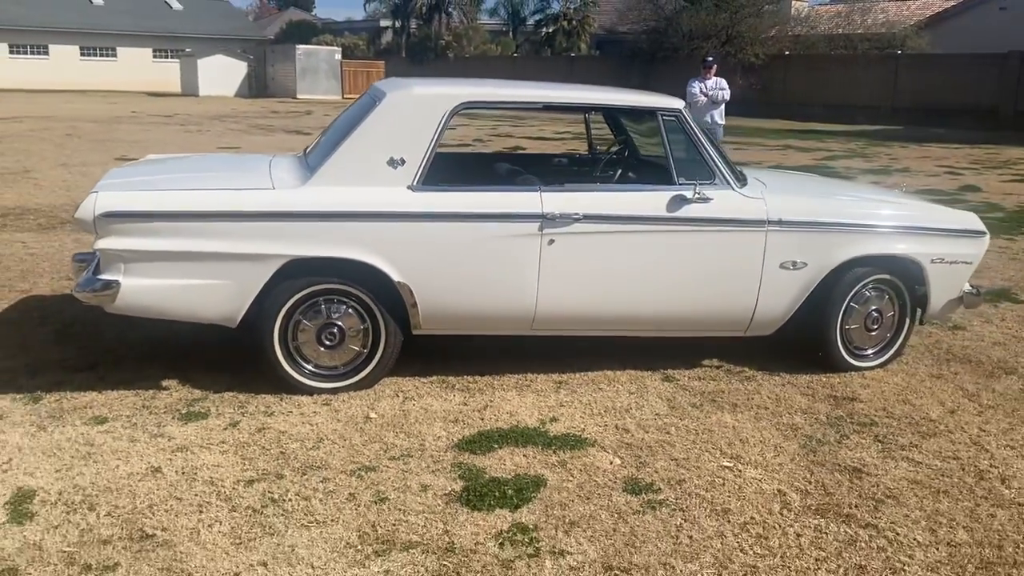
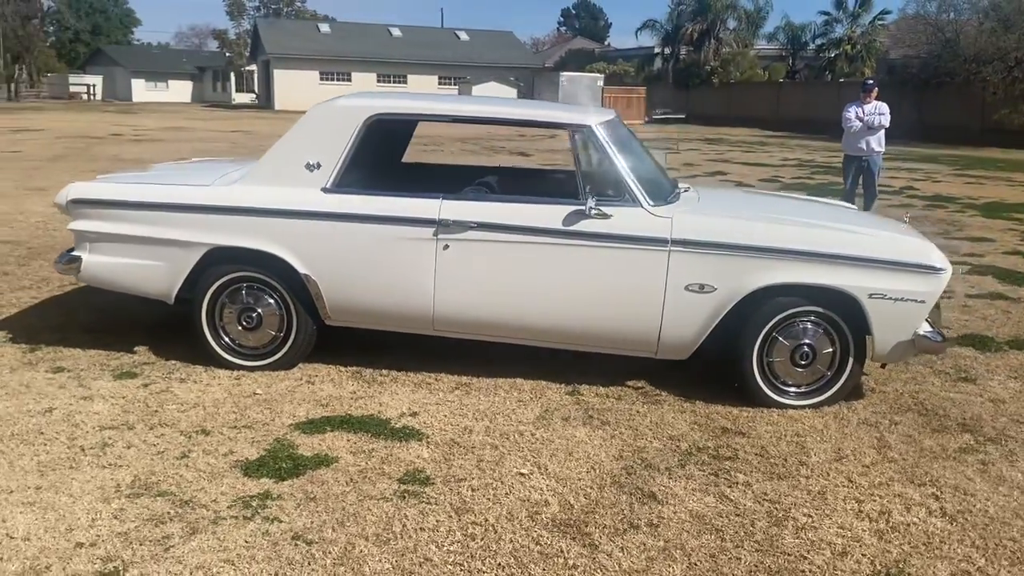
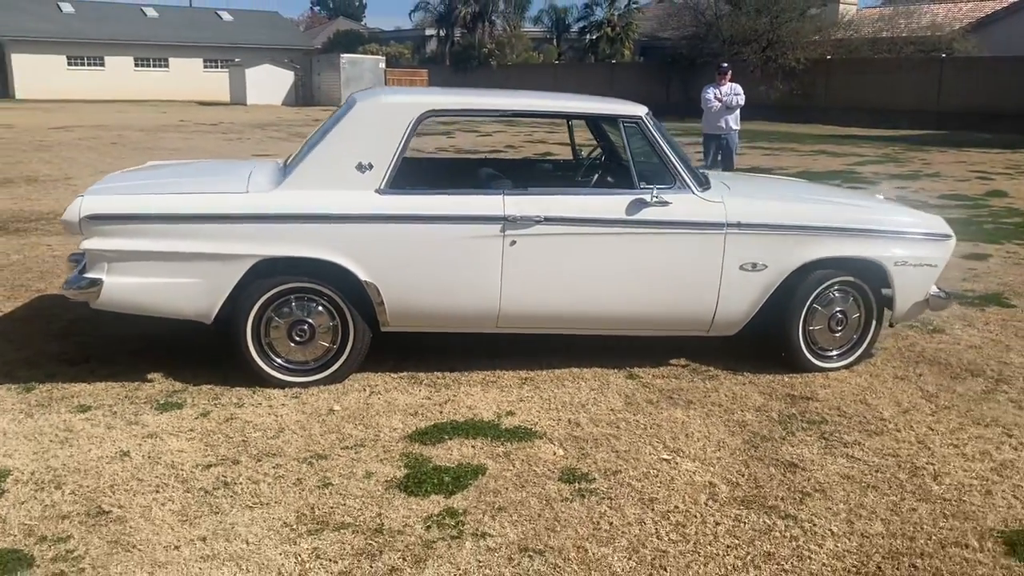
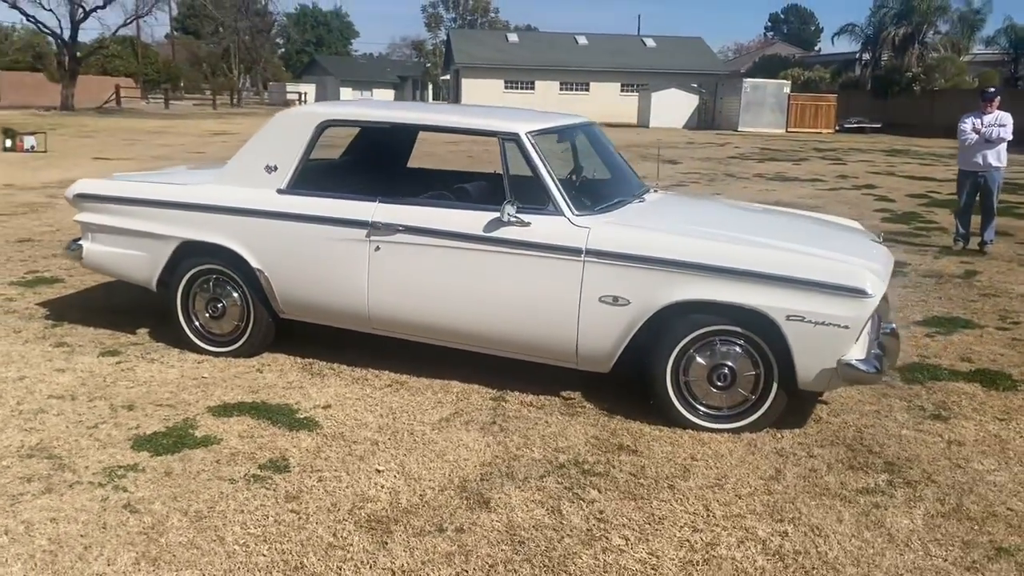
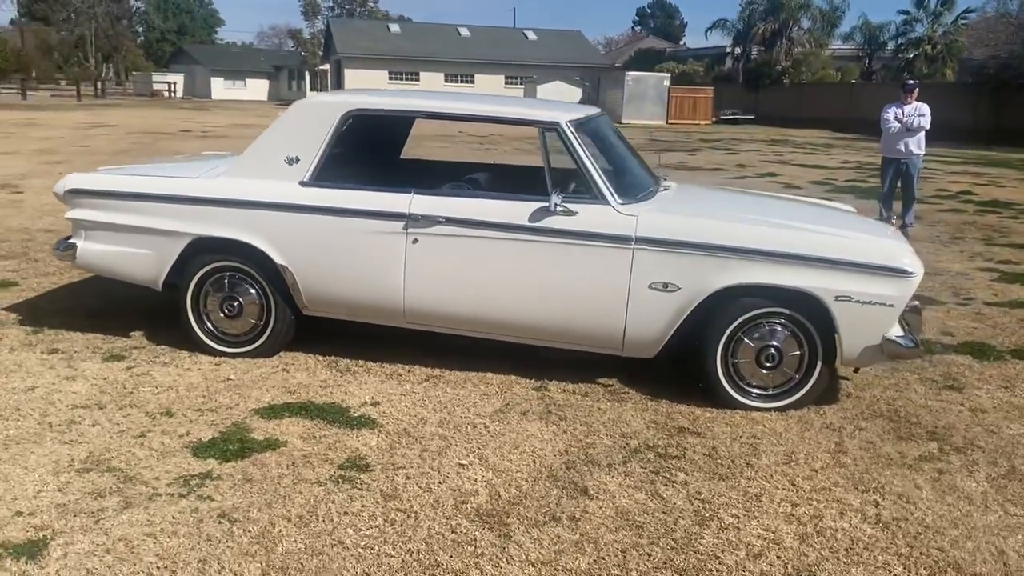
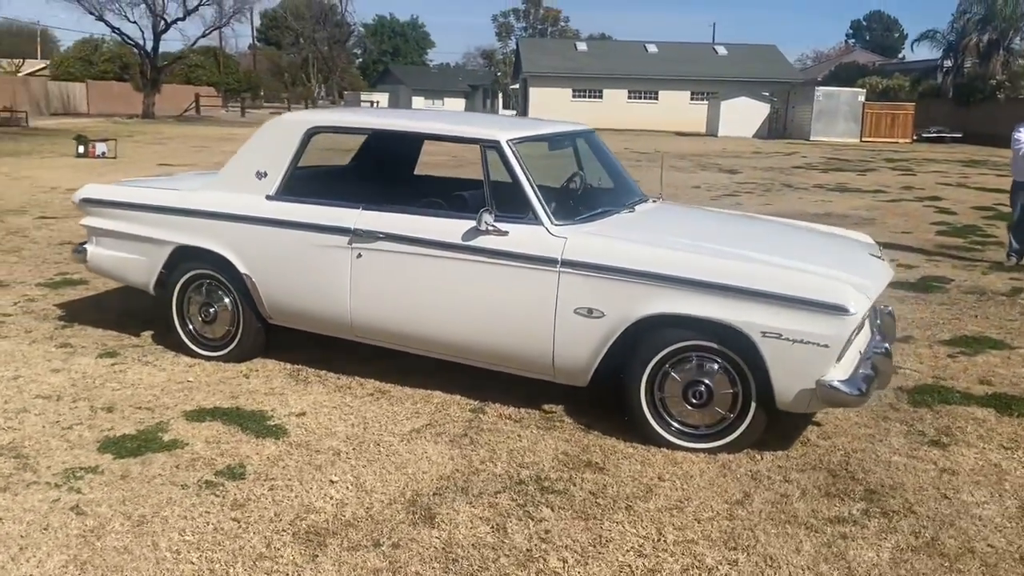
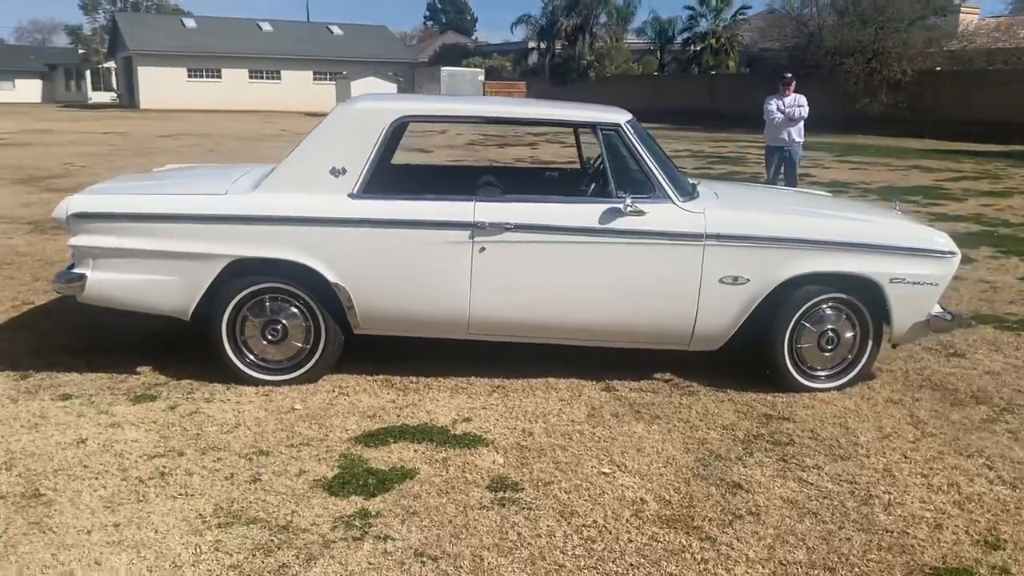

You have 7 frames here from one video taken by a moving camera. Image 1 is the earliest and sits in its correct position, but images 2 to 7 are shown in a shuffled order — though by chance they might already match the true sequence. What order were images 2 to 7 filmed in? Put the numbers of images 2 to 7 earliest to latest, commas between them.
3, 7, 2, 5, 4, 6
